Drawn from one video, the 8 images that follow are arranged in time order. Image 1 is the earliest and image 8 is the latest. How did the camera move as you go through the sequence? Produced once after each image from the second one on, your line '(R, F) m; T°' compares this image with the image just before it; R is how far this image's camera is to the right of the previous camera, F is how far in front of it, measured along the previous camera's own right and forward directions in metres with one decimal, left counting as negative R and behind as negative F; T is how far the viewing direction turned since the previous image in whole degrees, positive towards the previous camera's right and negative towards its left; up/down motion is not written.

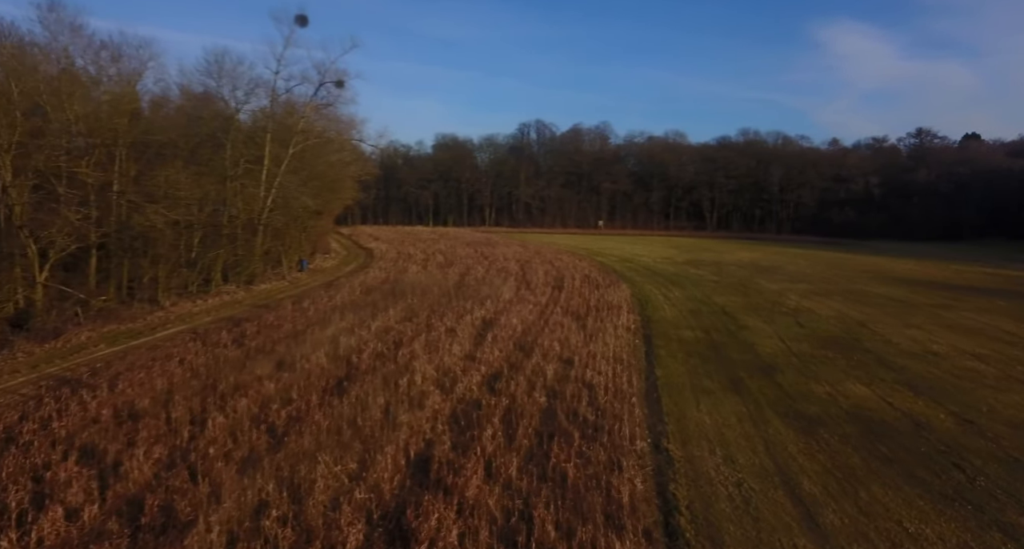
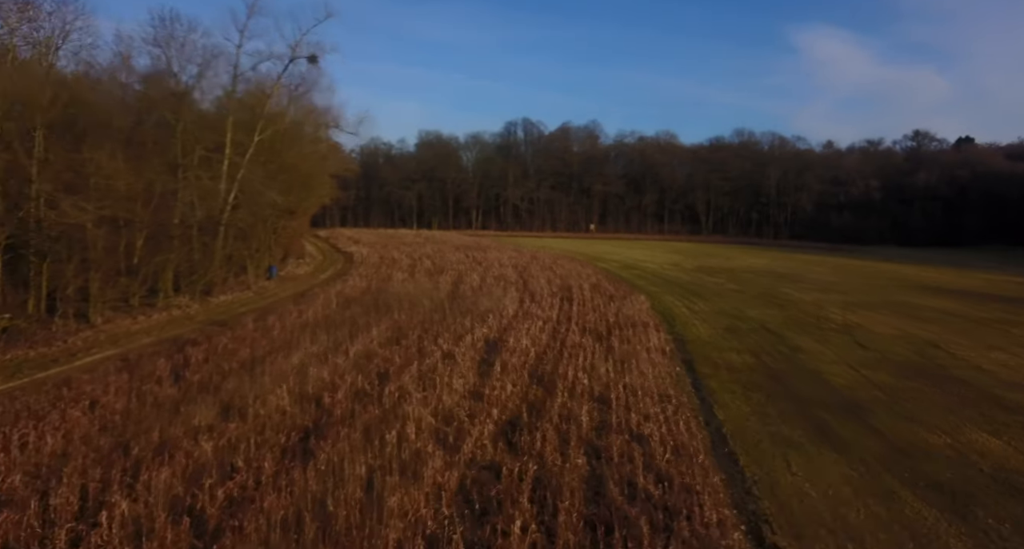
(-0.6, +2.8) m; +2°
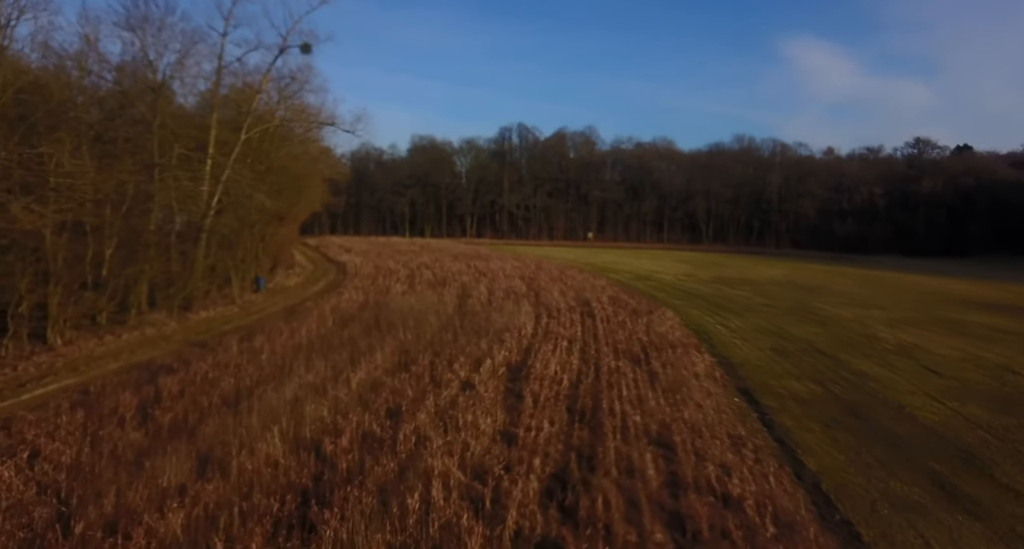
(-0.7, +1.8) m; +1°
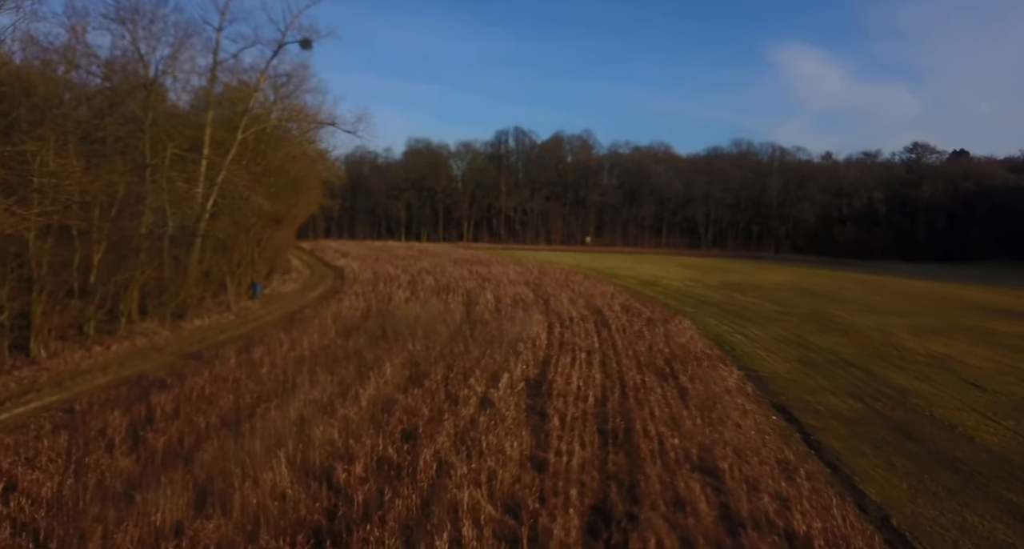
(-0.5, +0.7) m; +1°
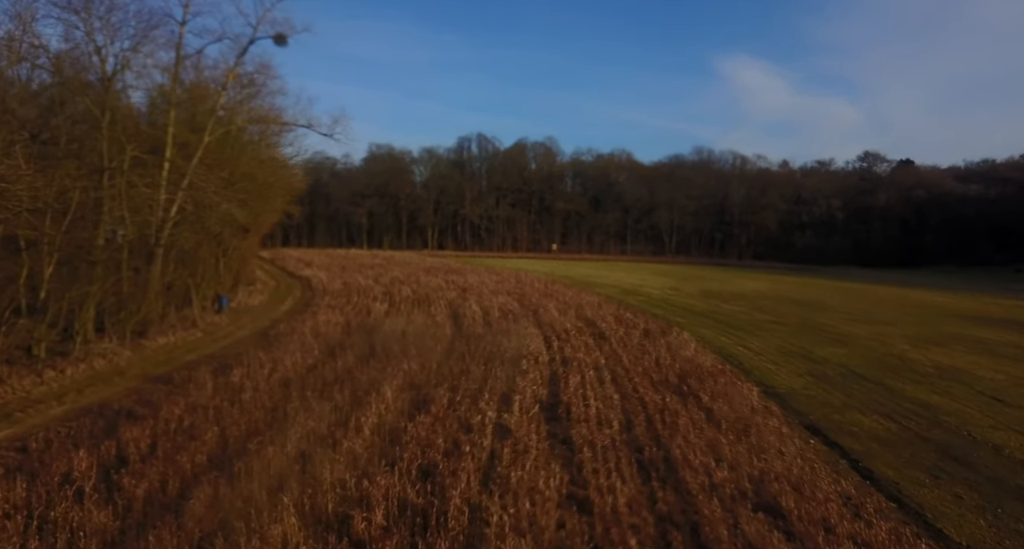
(-0.9, +0.9) m; +4°
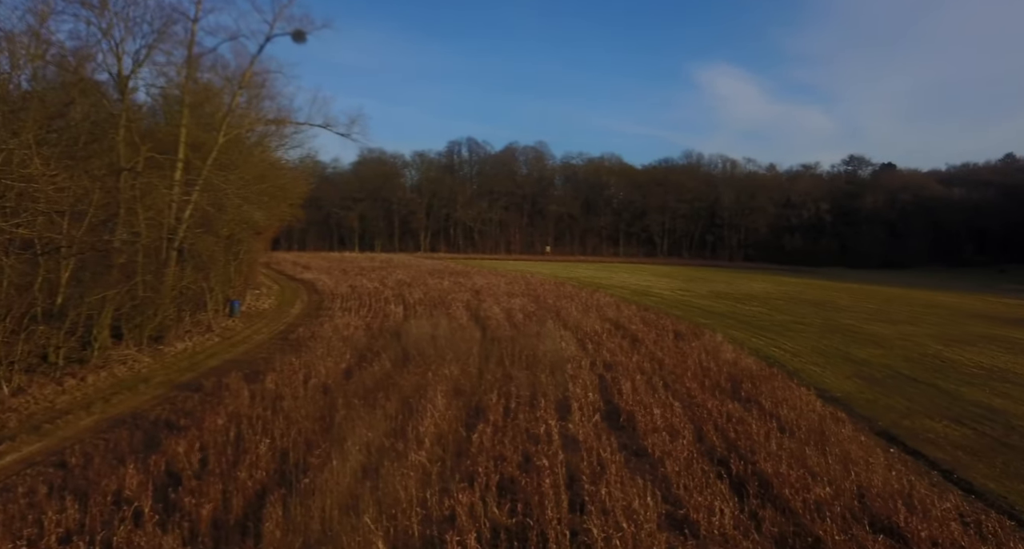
(-1.2, +0.5) m; +2°
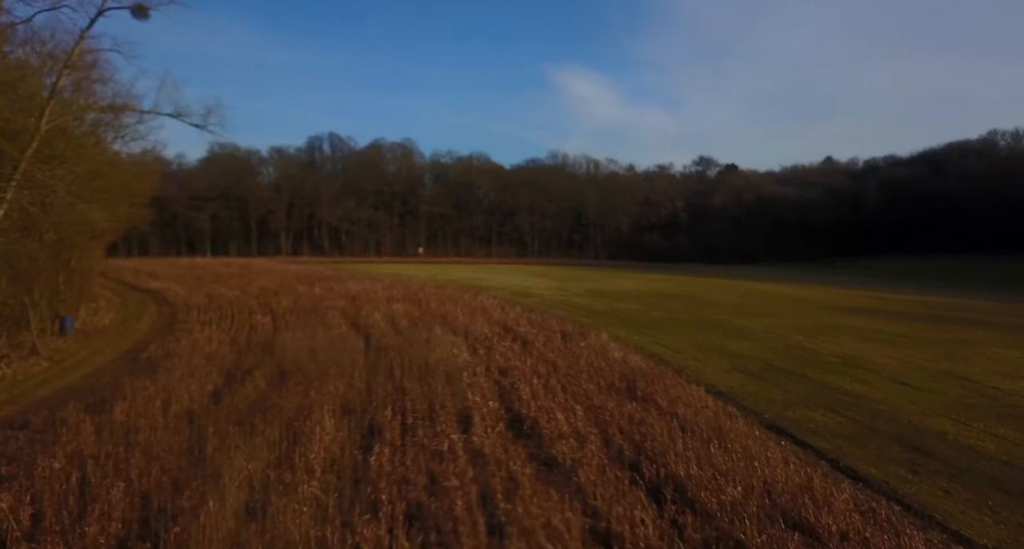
(-0.4, +0.6) m; +12°
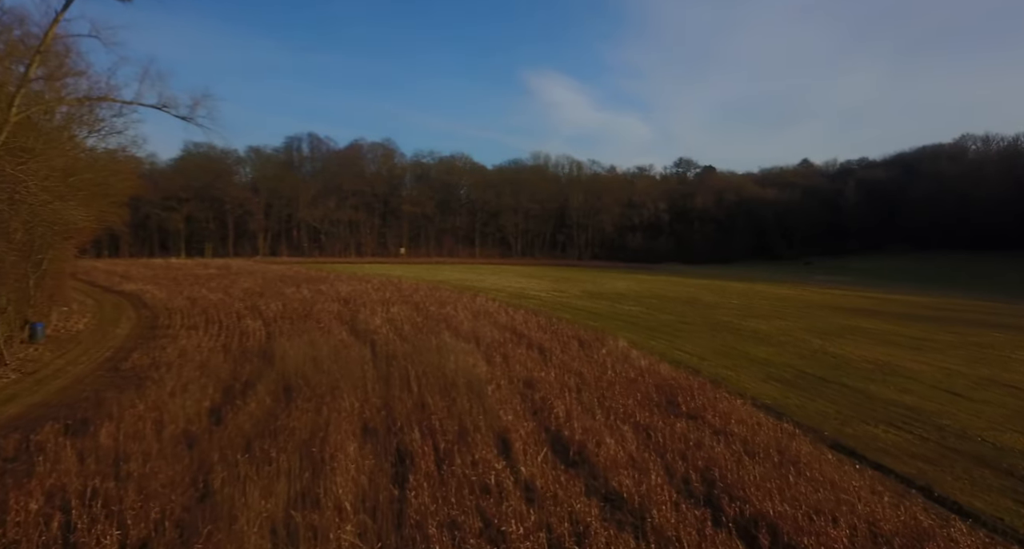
(-0.9, +1.0) m; +2°
